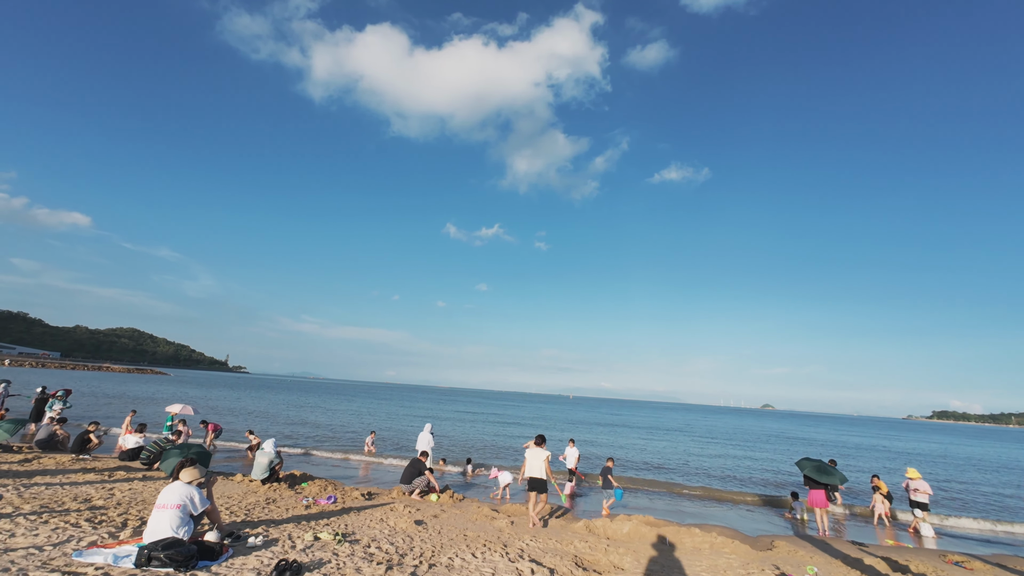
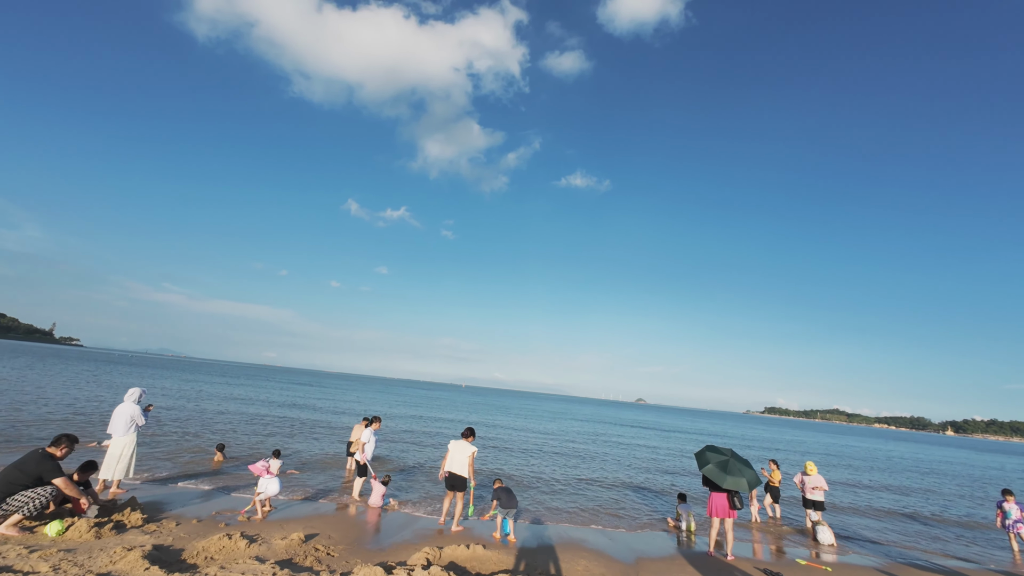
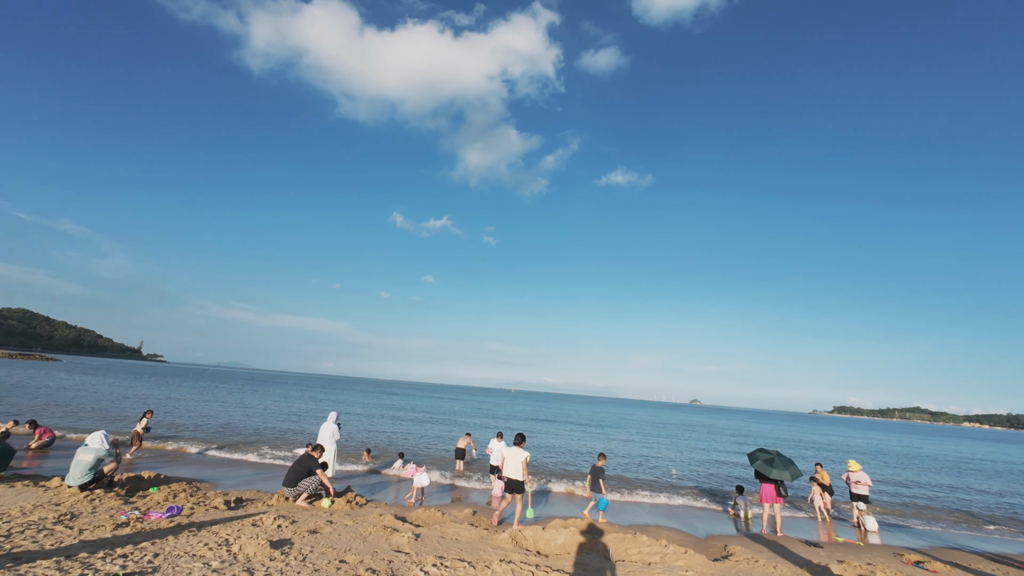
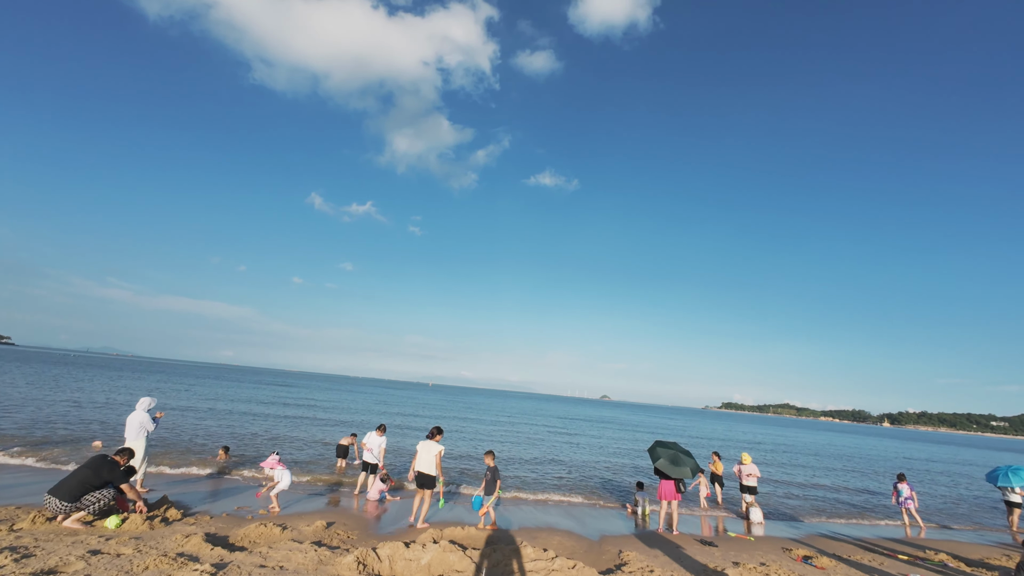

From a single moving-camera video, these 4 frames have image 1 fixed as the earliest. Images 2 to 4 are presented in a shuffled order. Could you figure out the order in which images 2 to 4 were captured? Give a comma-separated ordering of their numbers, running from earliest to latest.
3, 4, 2
